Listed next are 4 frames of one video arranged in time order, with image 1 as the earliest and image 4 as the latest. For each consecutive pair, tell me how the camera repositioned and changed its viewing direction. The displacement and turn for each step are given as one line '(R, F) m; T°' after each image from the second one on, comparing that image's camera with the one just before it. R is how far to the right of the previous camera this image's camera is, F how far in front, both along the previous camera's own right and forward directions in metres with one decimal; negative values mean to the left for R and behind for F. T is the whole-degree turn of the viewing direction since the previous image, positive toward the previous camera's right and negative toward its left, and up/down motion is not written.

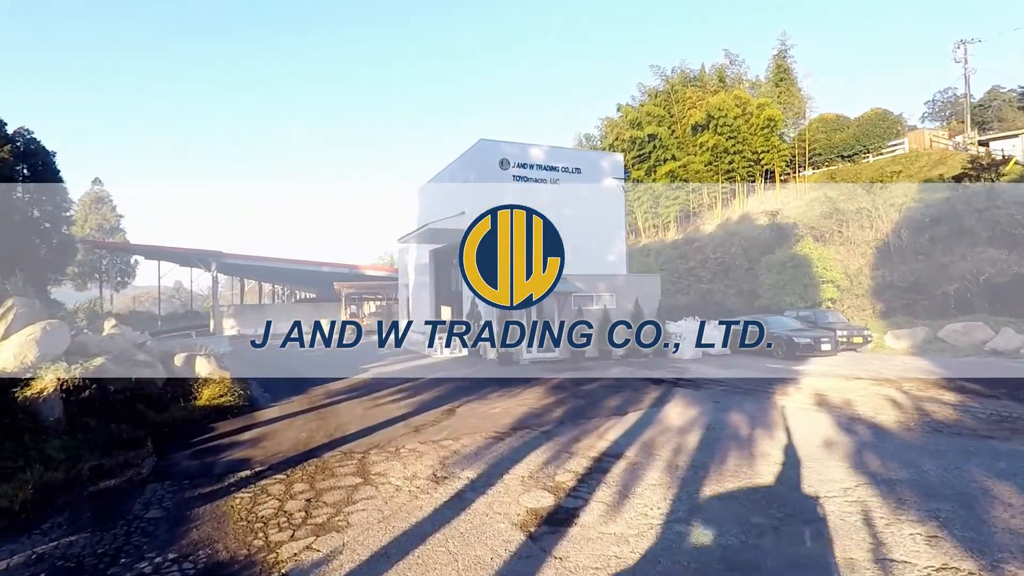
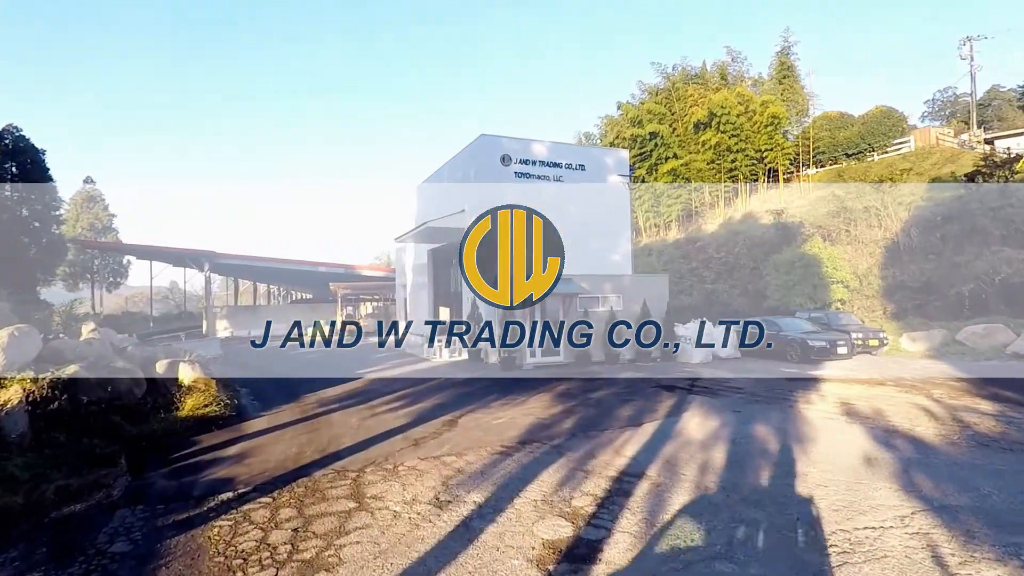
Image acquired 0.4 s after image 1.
(-0.2, +0.7) m; 0°
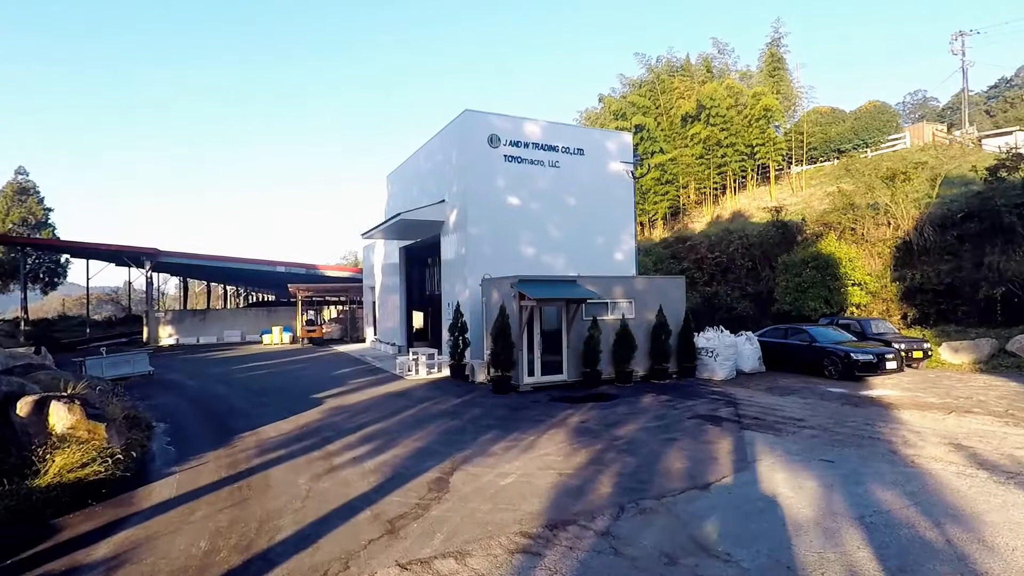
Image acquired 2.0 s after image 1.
(-0.5, +2.8) m; +3°
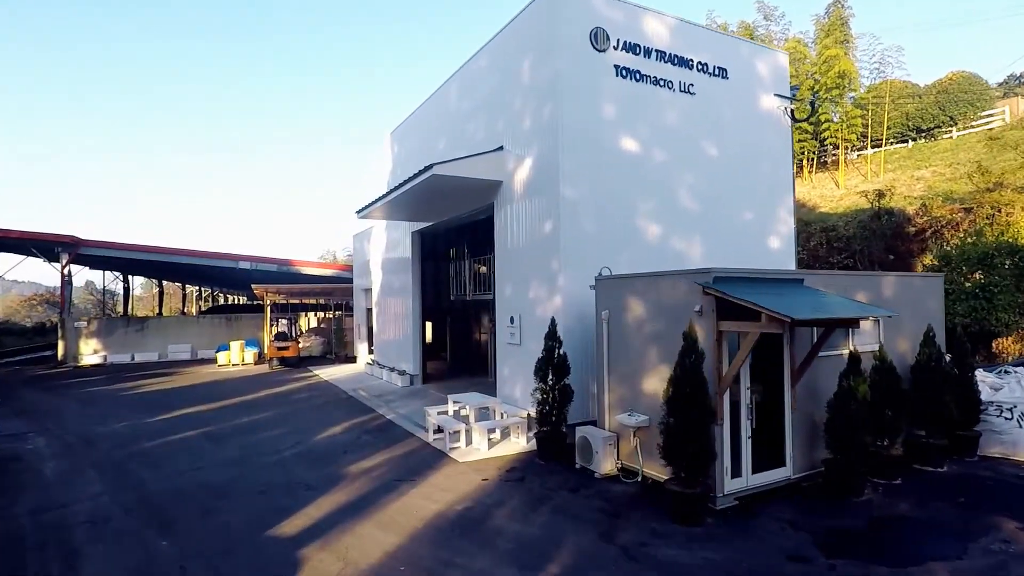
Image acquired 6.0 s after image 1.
(-2.2, +6.7) m; +2°
